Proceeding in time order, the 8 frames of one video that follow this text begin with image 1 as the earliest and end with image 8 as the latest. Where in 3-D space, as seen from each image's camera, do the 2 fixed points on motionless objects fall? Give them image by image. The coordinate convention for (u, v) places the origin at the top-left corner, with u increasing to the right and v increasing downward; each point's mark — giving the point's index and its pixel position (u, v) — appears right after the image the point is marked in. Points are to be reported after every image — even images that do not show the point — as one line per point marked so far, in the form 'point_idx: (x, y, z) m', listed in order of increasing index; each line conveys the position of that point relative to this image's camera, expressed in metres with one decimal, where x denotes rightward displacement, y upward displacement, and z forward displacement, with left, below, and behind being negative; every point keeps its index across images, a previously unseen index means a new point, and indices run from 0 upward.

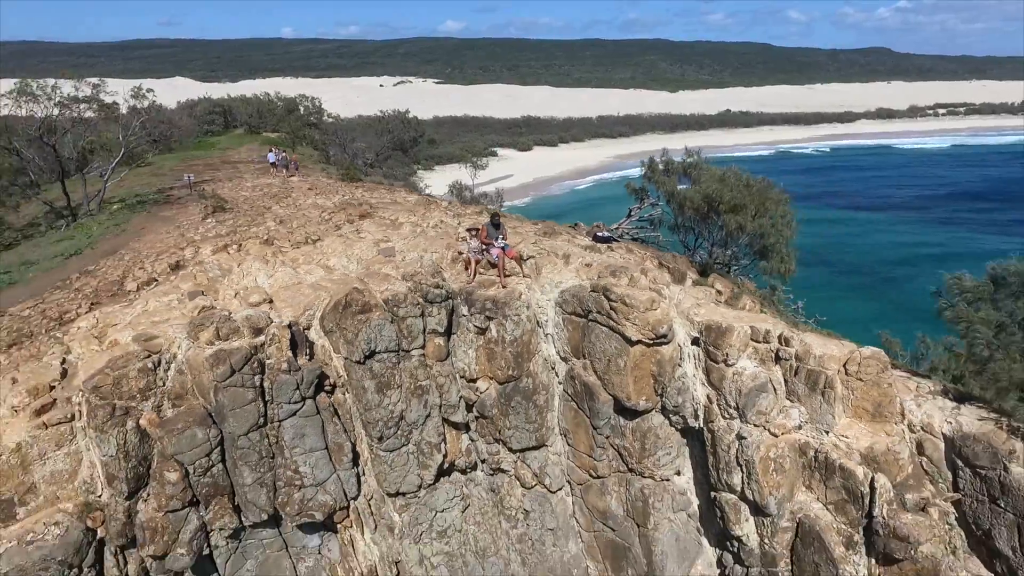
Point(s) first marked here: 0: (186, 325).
0: (-2.5, -0.3, +4.7) m
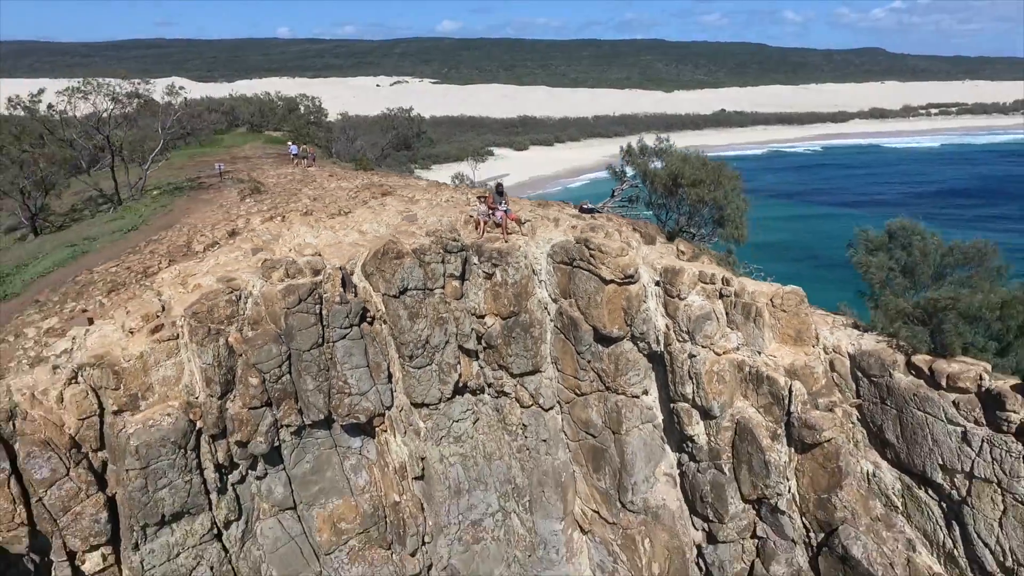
0: (-2.5, +0.2, +6.0) m
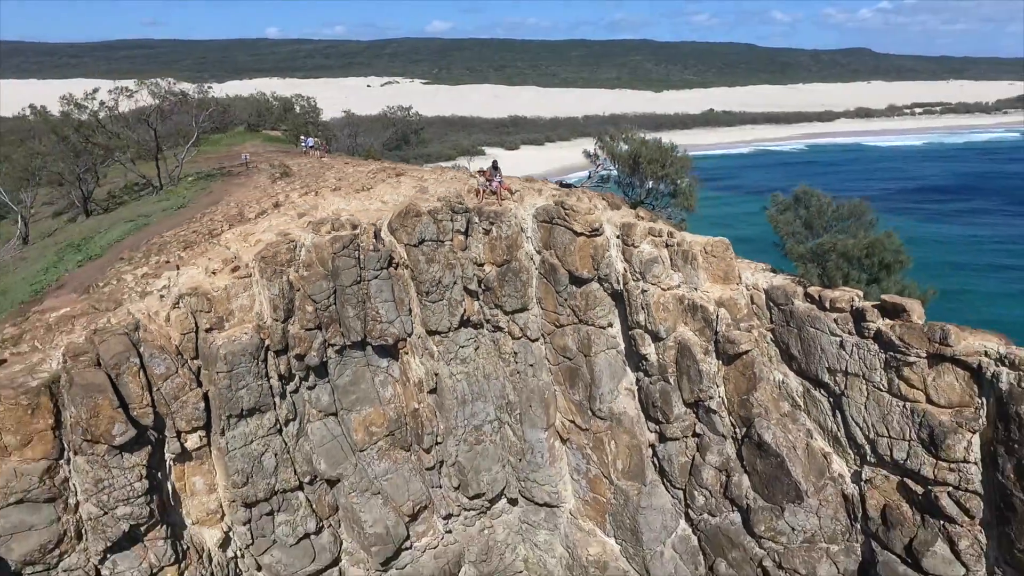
0: (-2.6, +0.7, +7.8) m
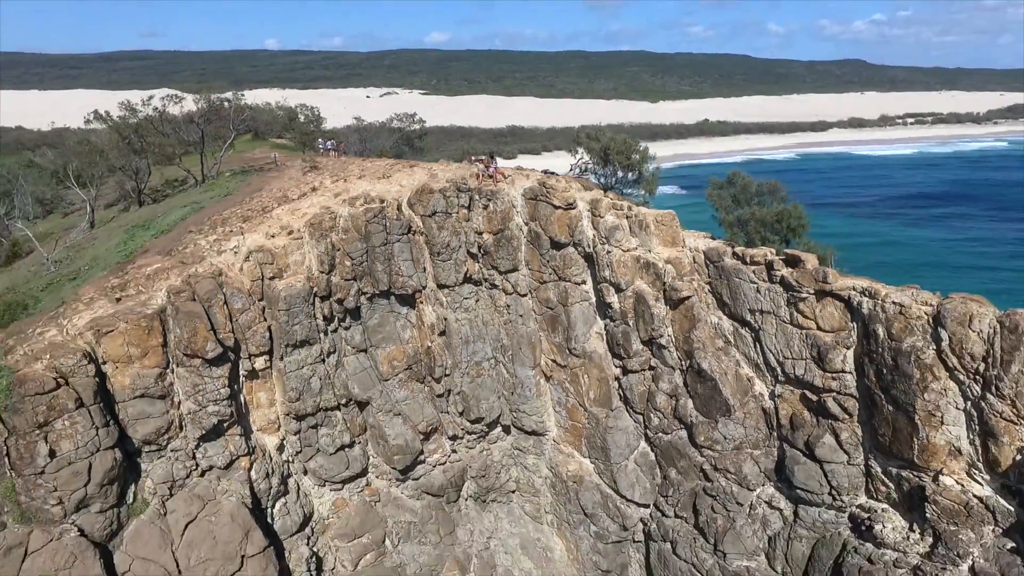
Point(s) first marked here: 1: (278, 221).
0: (-2.7, +1.4, +9.9) m
1: (-3.8, +1.1, +9.9) m
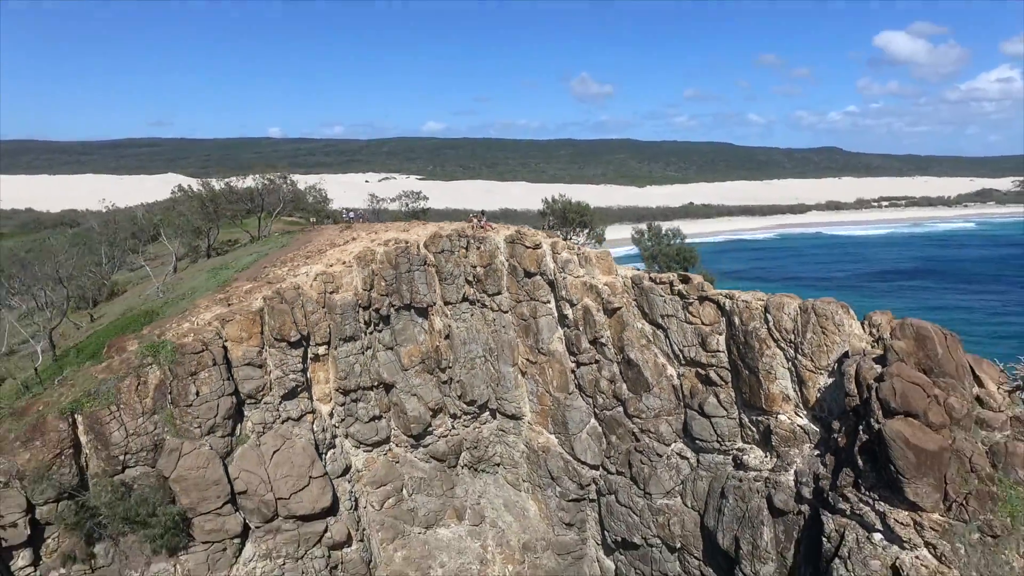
0: (-3.1, +1.0, +14.3) m
1: (-4.1, +0.7, +14.3) m
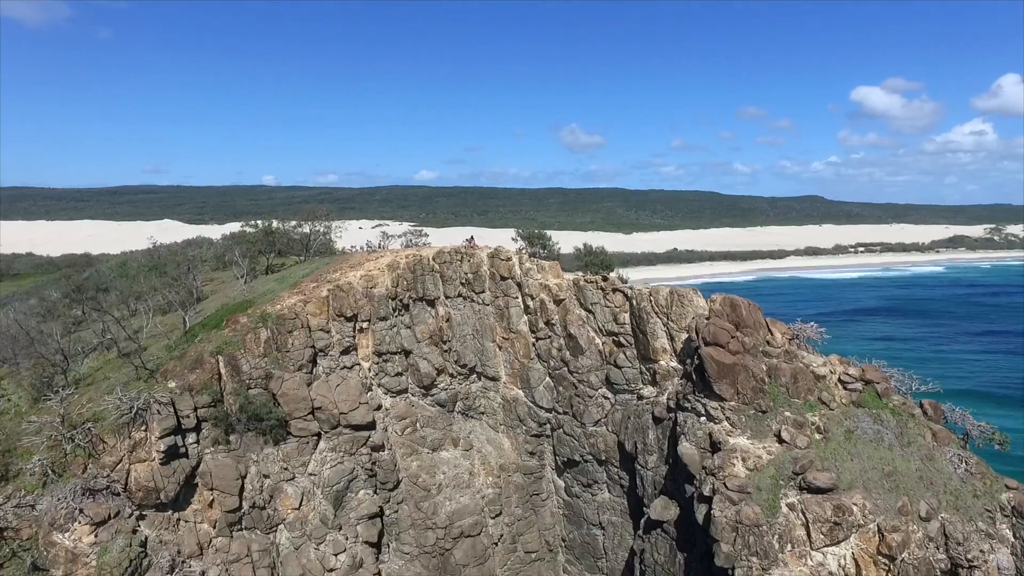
0: (-3.7, +1.0, +21.1) m
1: (-4.8, +0.7, +21.0) m
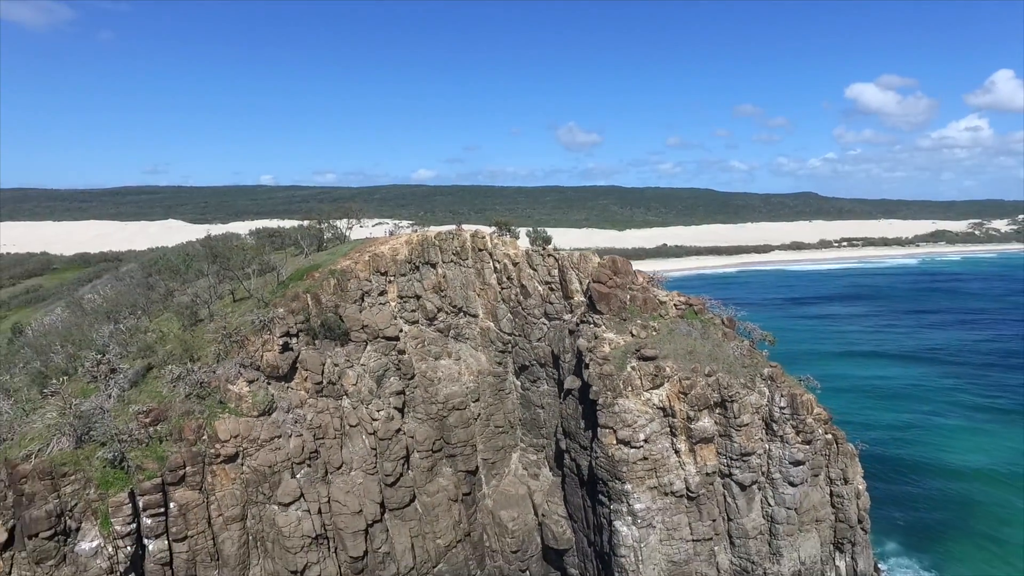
0: (-5.1, +2.7, +32.7) m
1: (-6.2, +2.4, +32.6) m
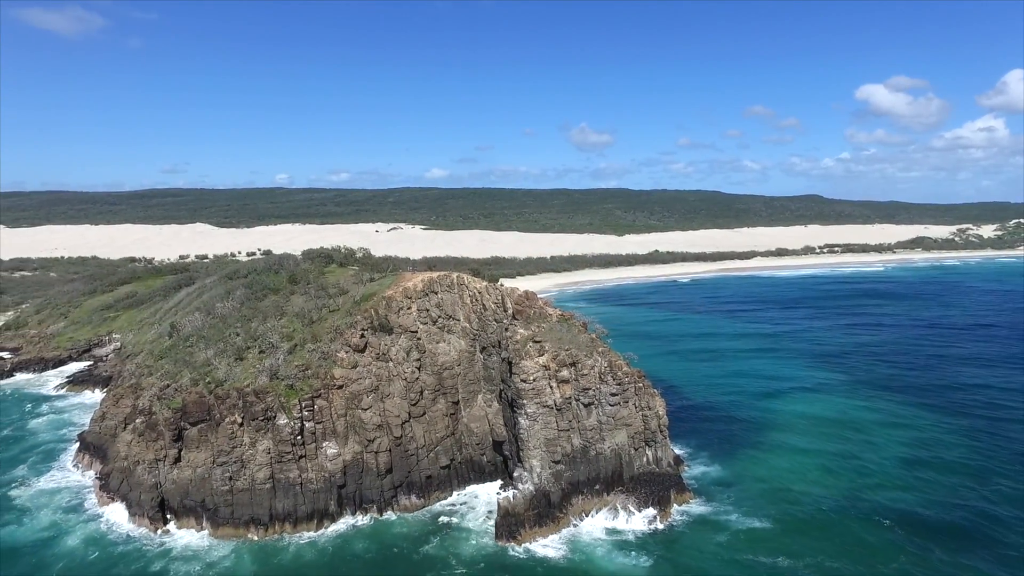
0: (-8.0, +1.2, +58.5) m
1: (-9.0, +0.9, +58.5) m
